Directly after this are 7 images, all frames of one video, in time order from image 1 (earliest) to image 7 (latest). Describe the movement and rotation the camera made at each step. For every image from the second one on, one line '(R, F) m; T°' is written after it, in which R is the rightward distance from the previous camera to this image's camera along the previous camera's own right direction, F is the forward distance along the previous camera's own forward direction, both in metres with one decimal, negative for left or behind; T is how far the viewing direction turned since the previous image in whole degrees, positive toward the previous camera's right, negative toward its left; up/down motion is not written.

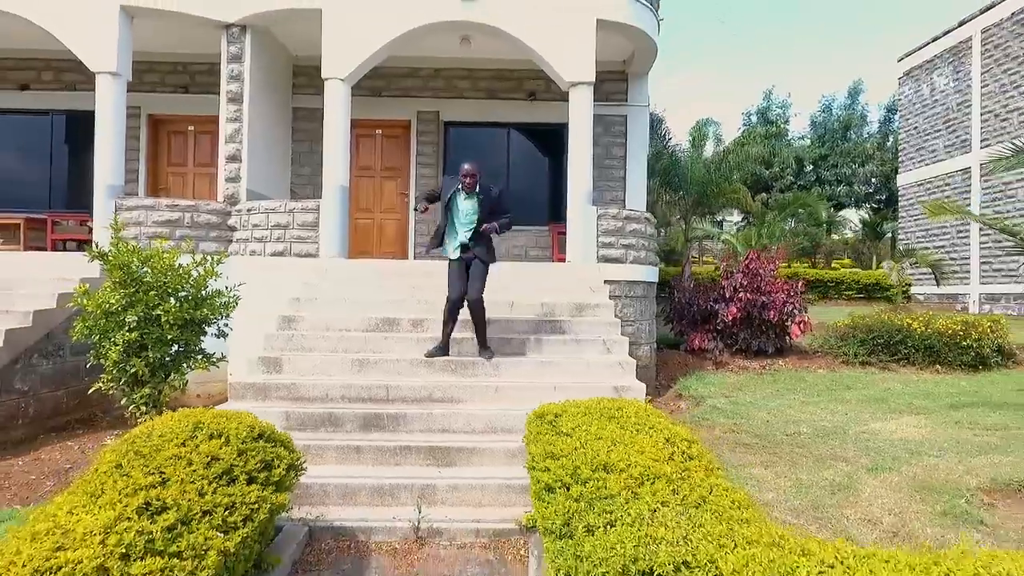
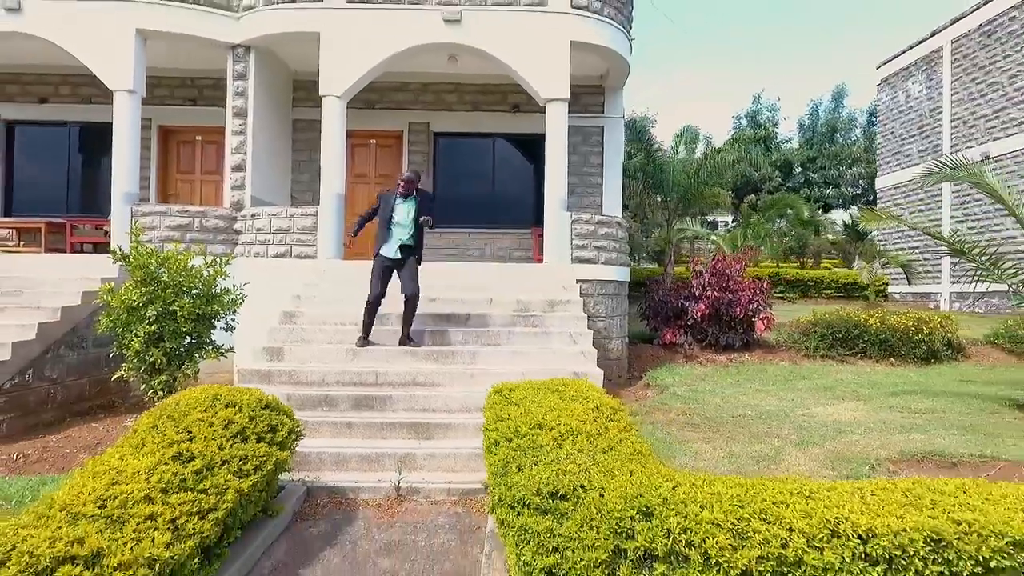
(+0.3, -0.7) m; 0°
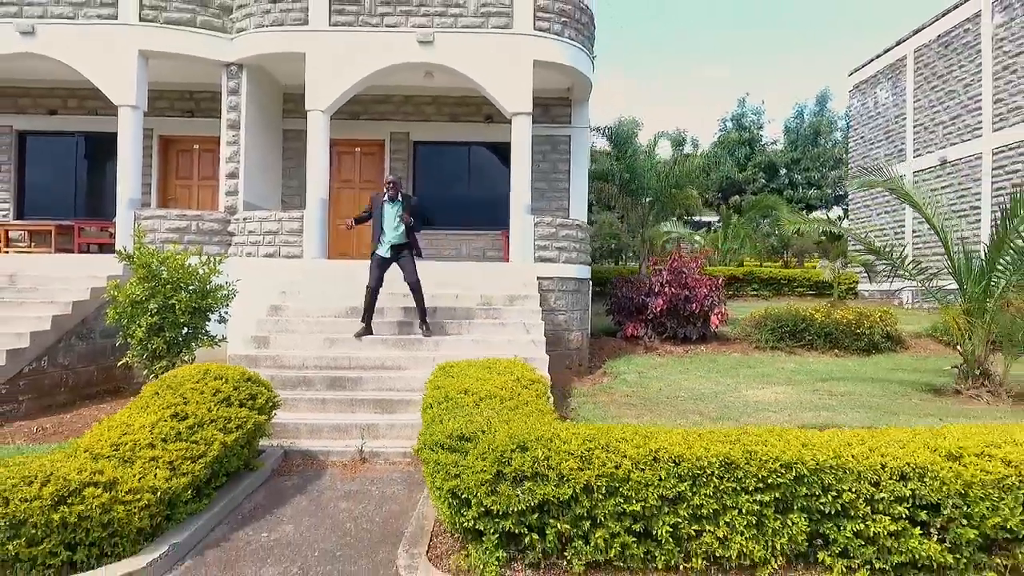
(+0.5, -0.9) m; 0°
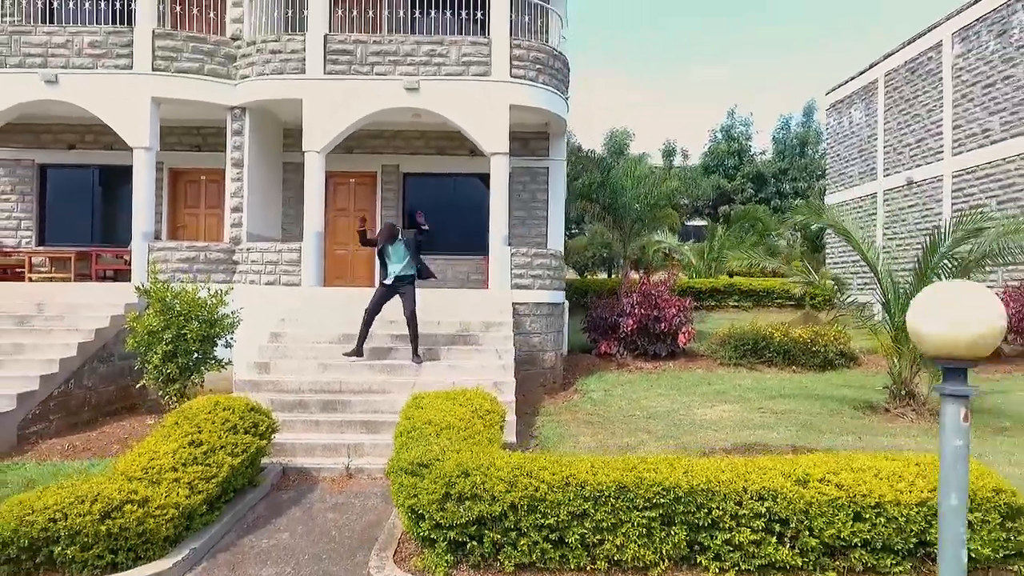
(+0.4, -0.9) m; 0°
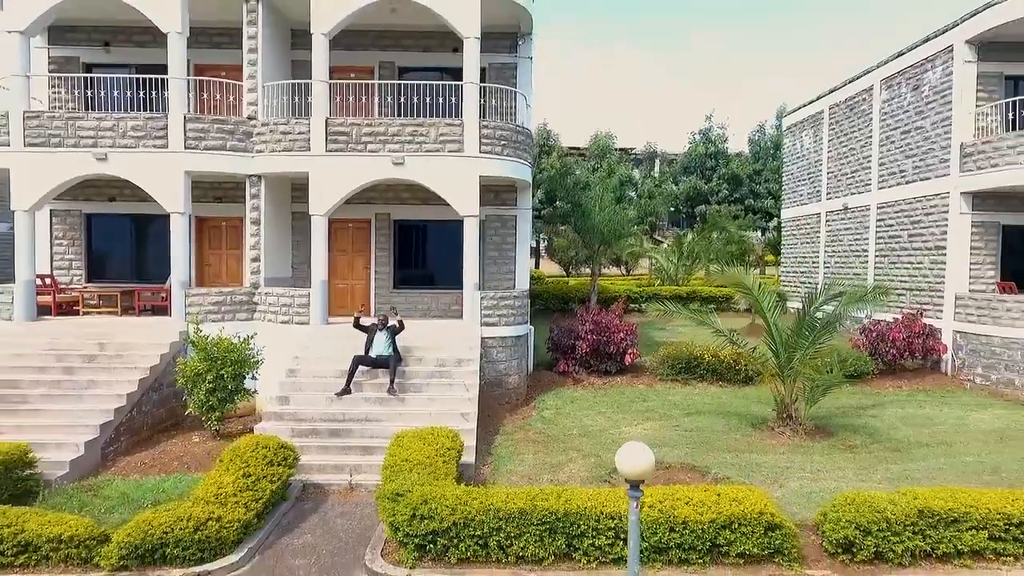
(+0.6, -2.3) m; 0°
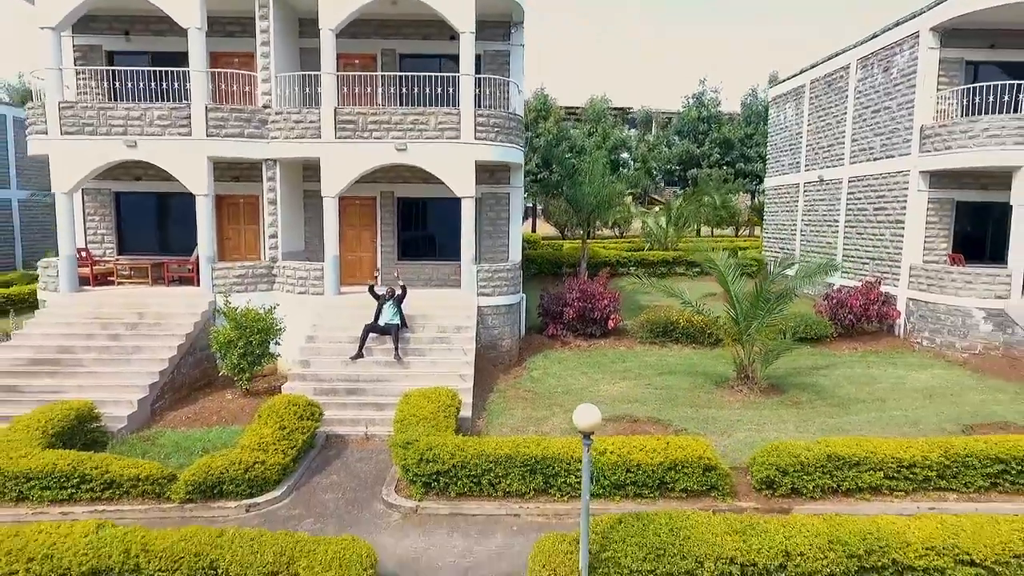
(+0.2, -1.4) m; 0°
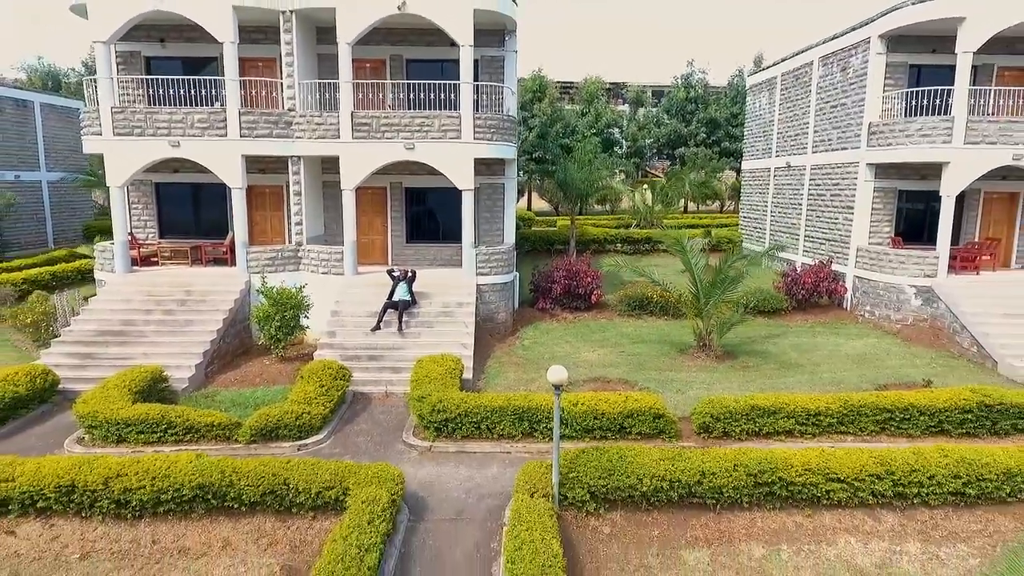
(+0.1, -2.2) m; 0°
